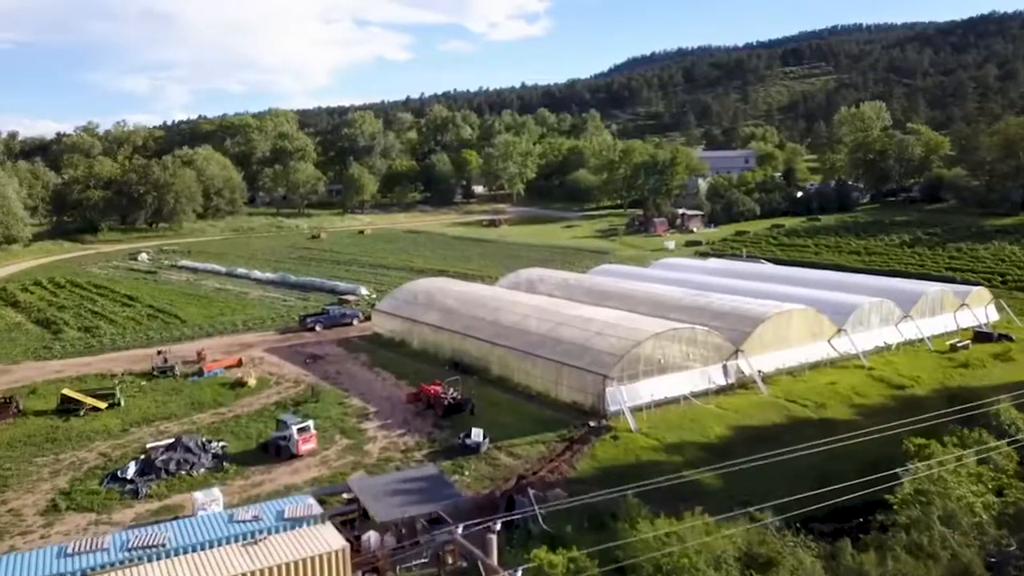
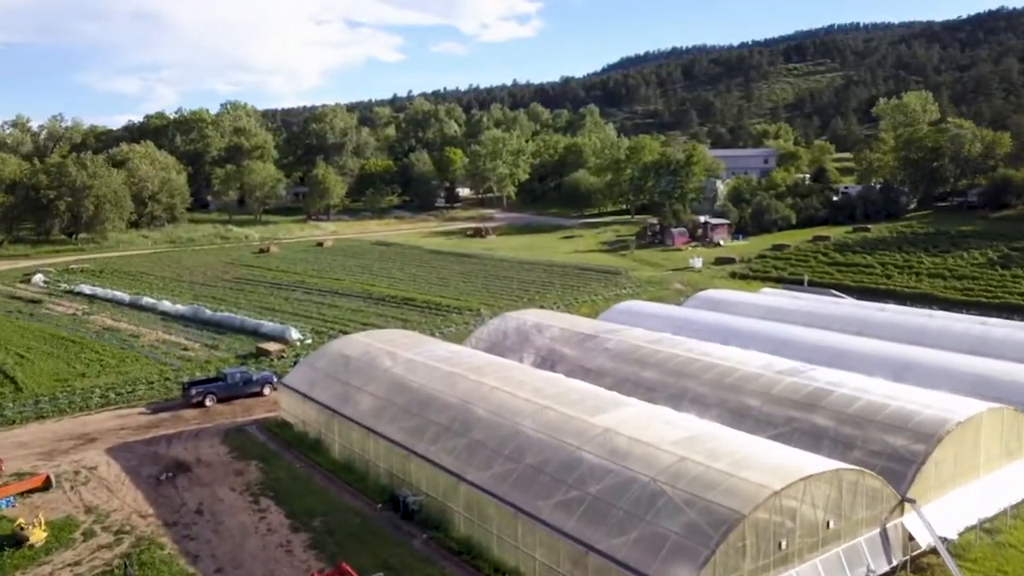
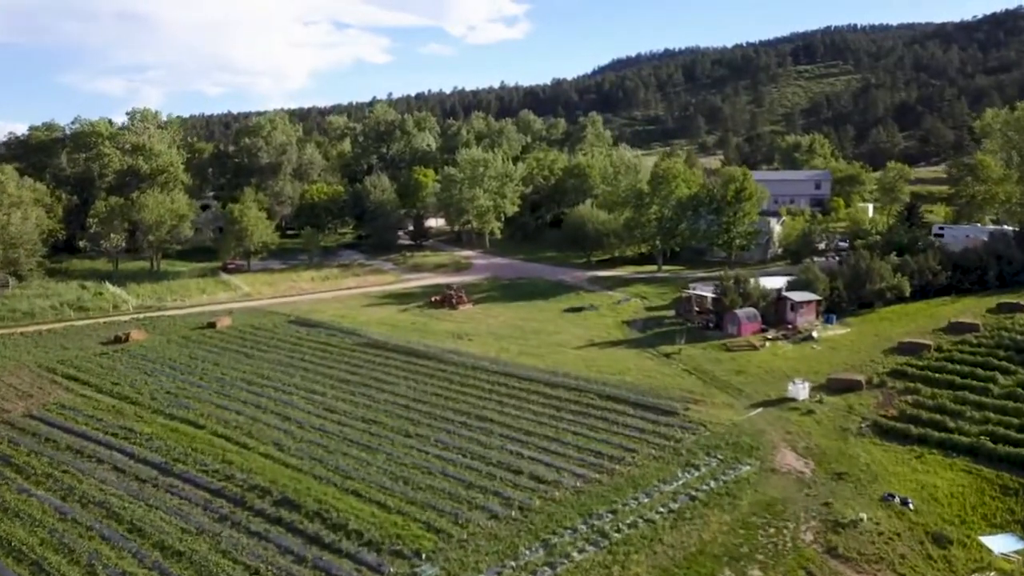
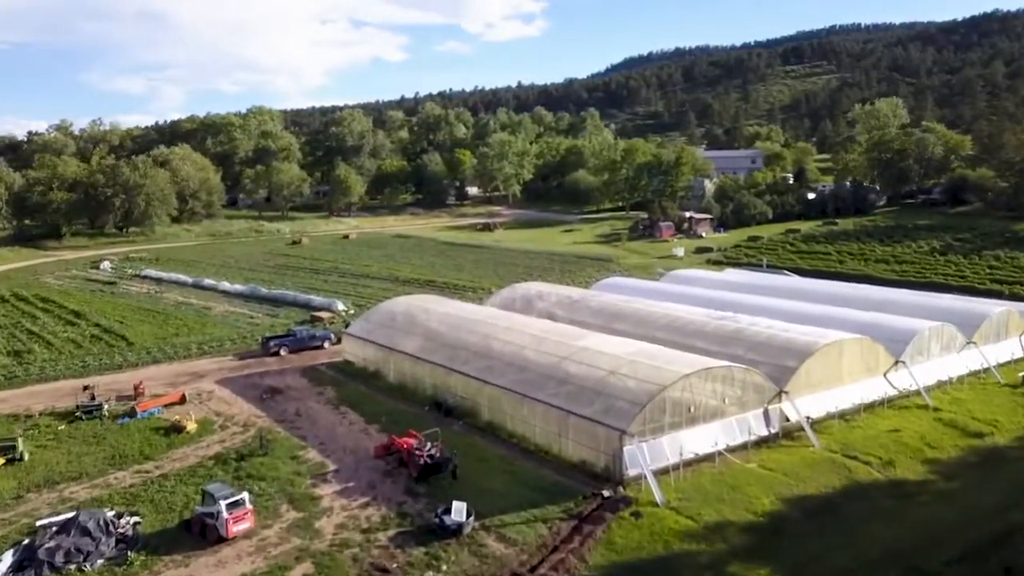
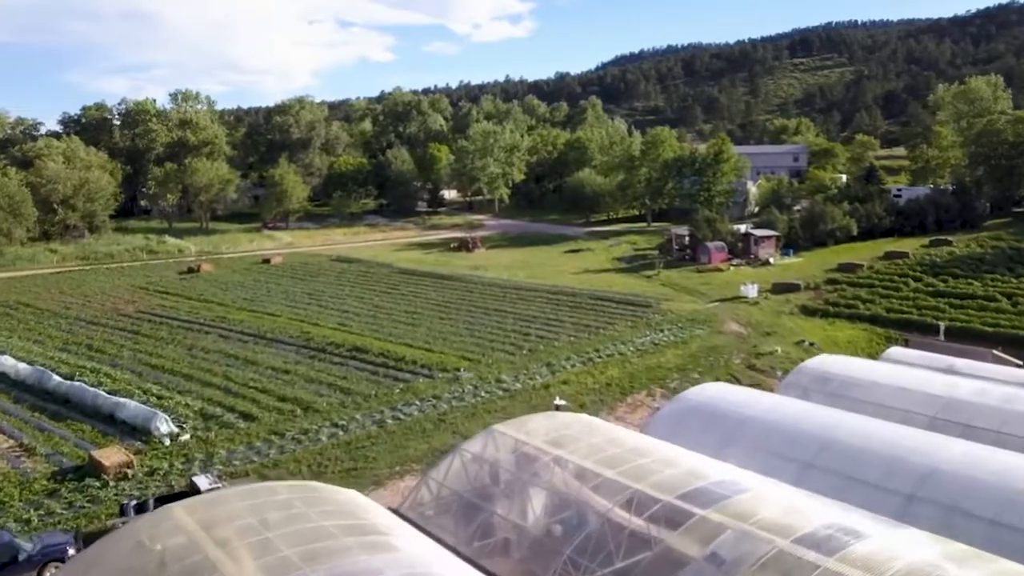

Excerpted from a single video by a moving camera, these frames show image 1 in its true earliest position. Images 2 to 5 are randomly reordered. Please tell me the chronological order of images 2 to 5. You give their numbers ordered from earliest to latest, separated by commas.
4, 2, 5, 3
